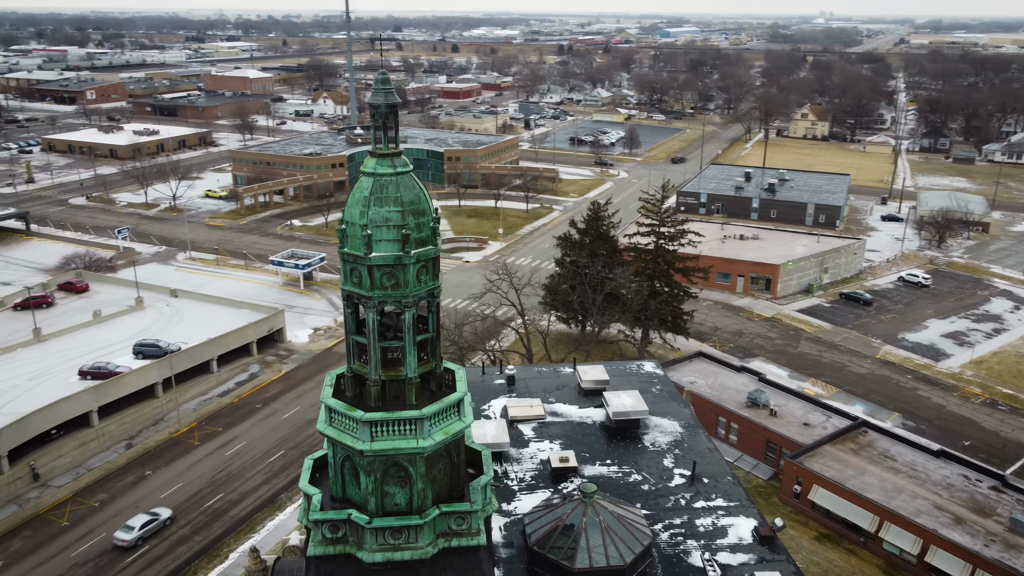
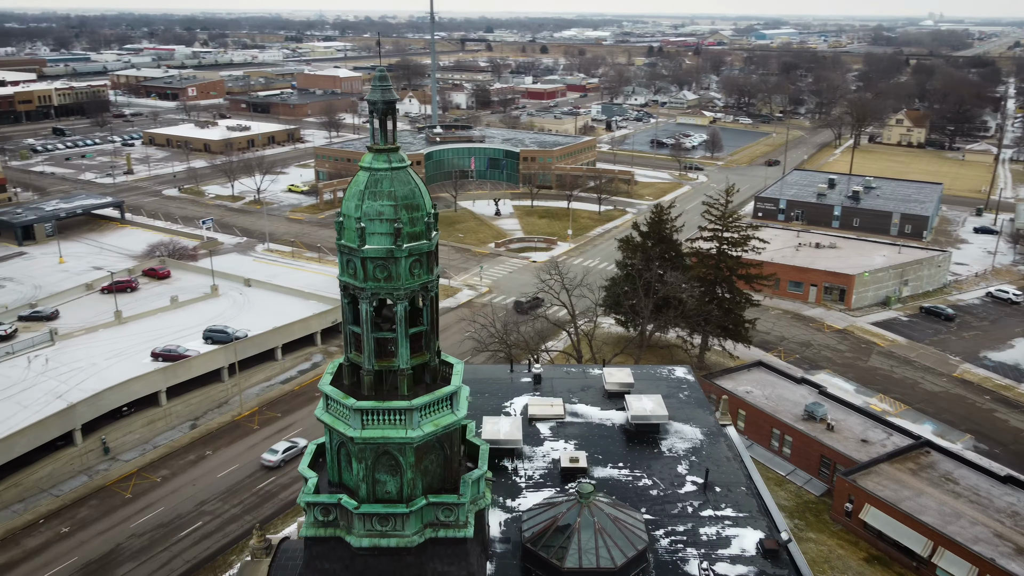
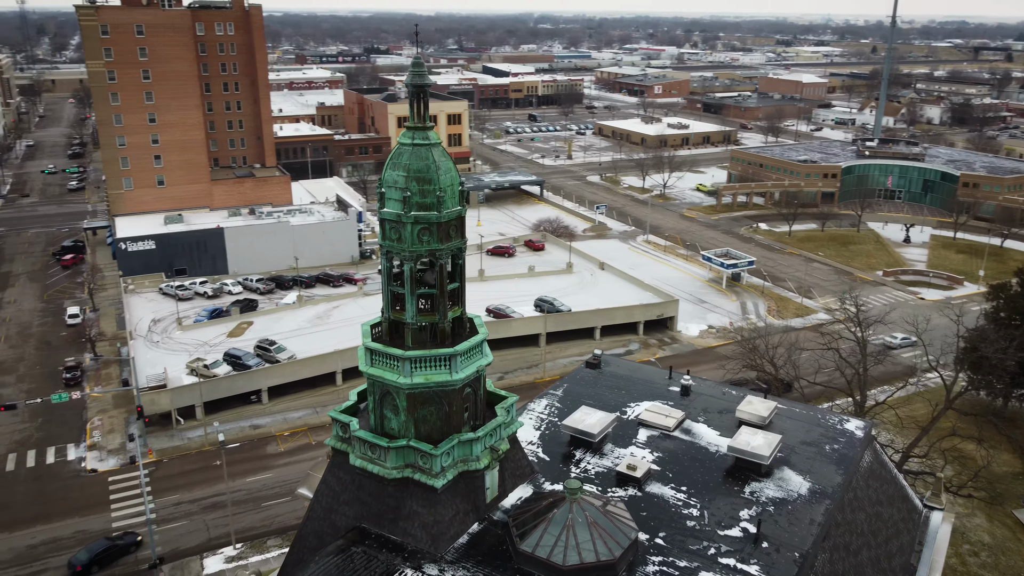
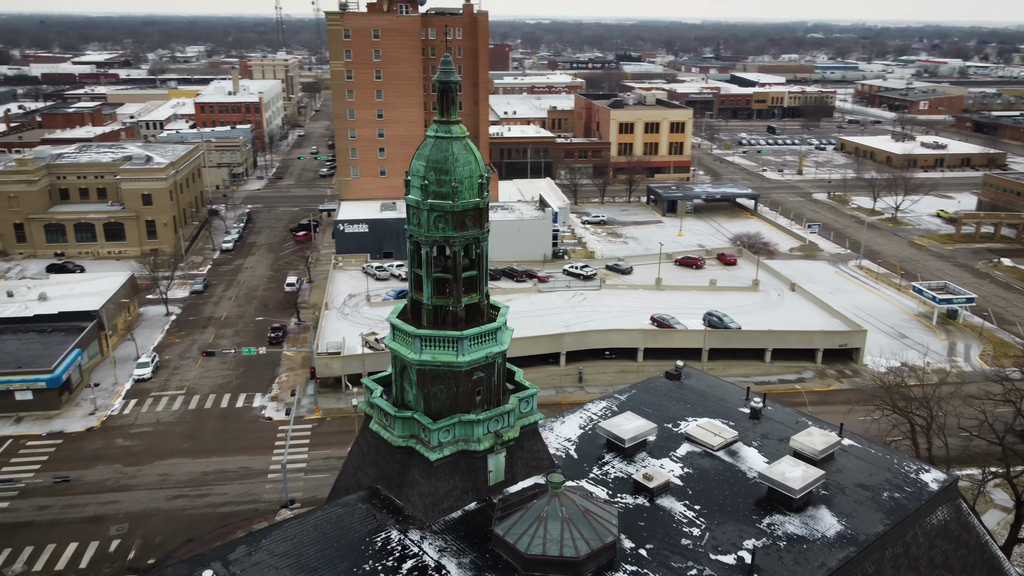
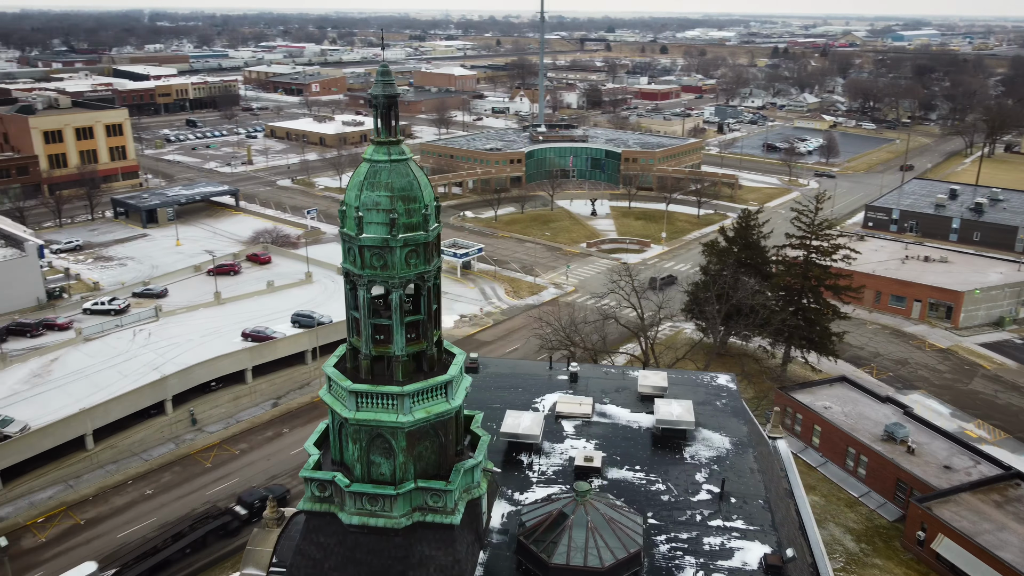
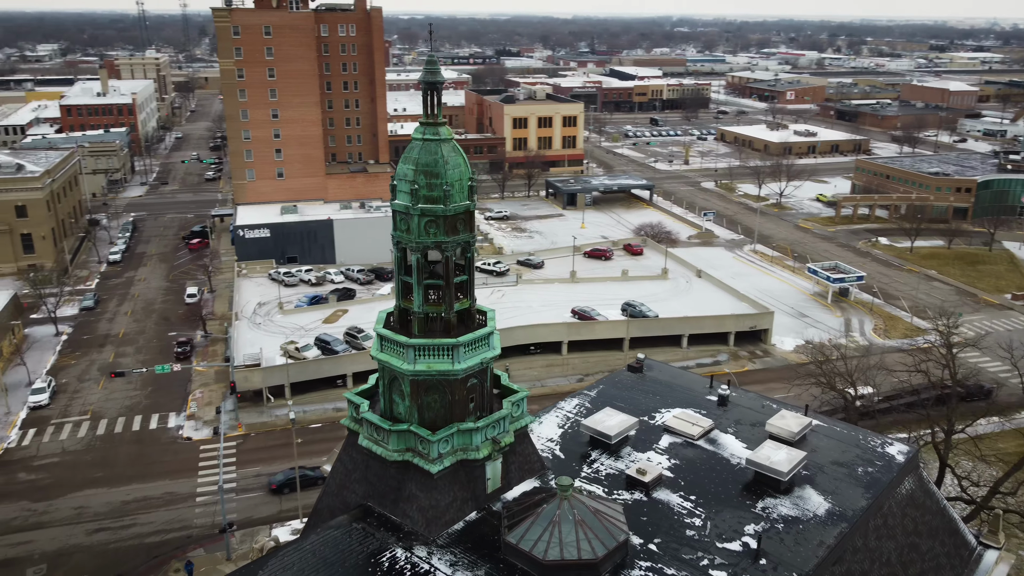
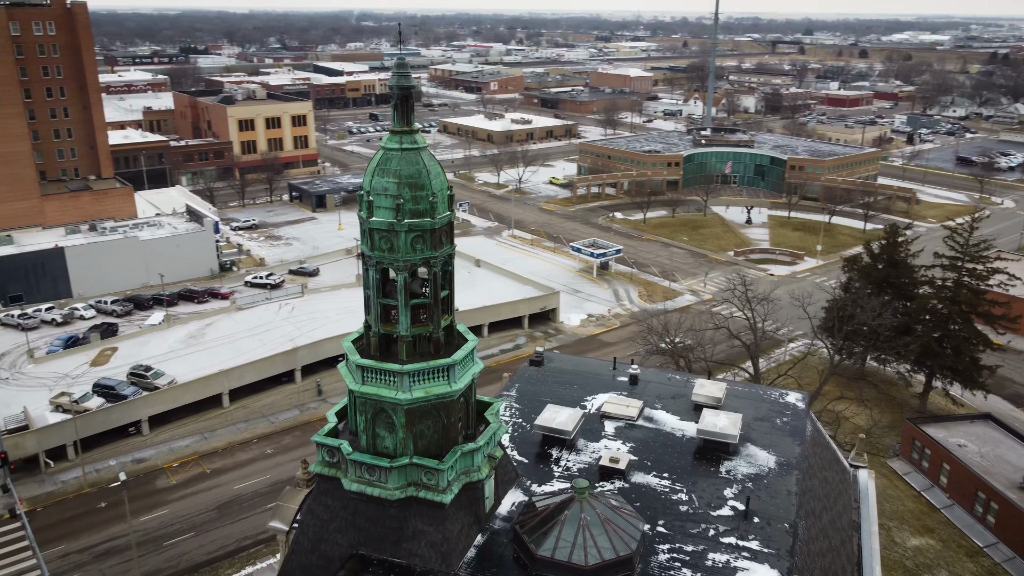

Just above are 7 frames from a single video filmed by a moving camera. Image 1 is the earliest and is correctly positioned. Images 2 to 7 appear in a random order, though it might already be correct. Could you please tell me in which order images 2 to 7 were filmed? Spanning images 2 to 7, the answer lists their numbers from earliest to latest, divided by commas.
2, 5, 7, 3, 6, 4
